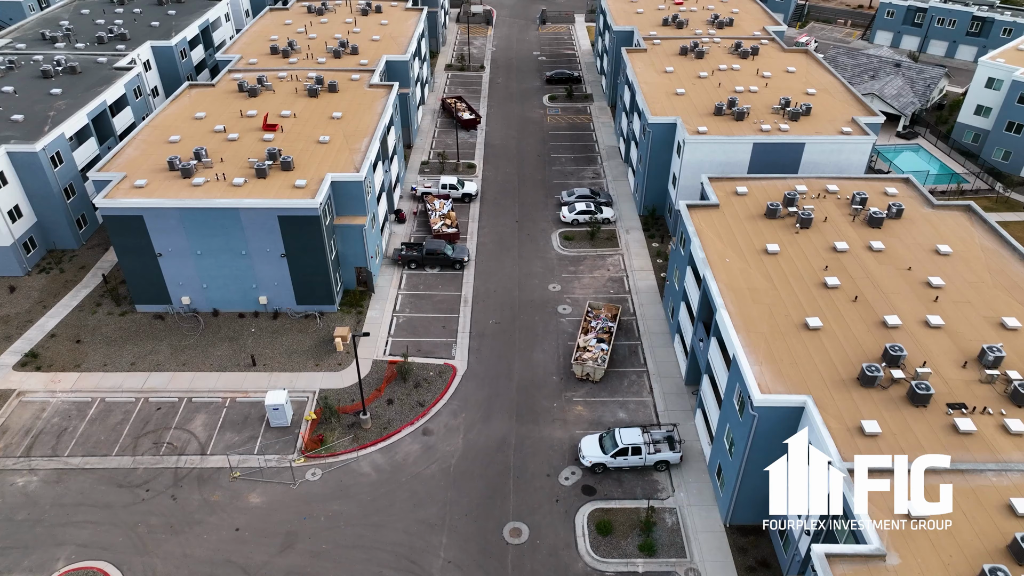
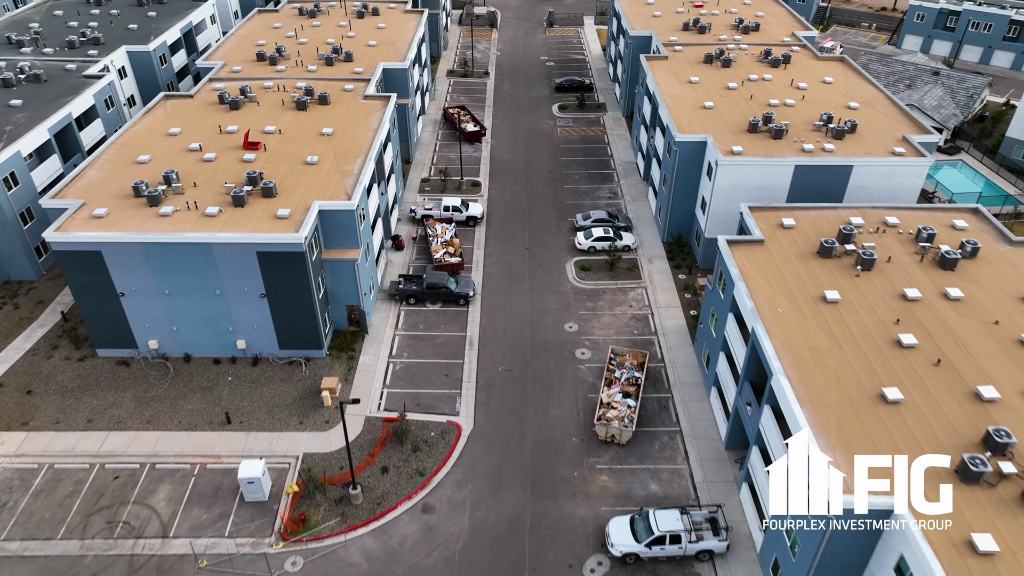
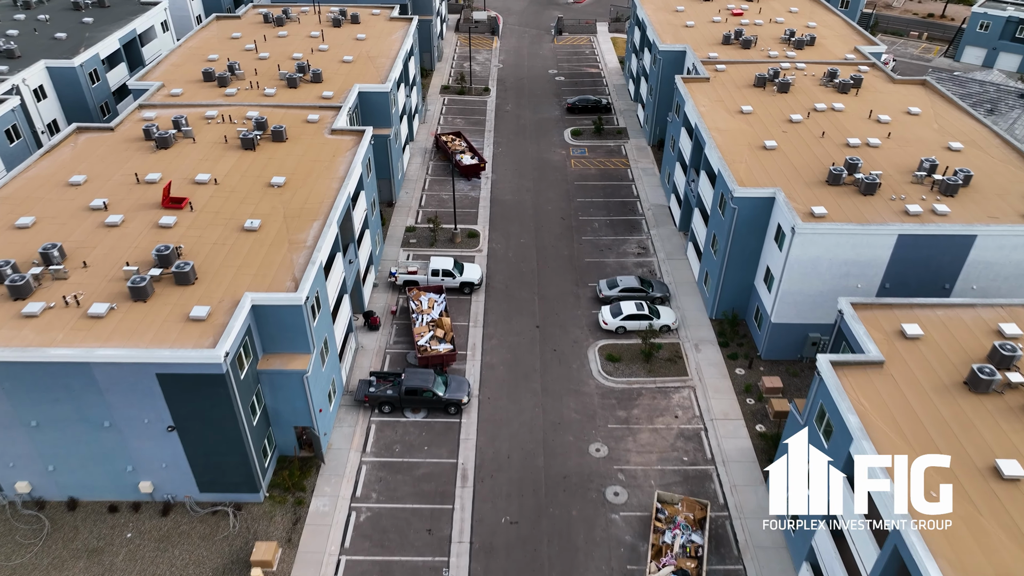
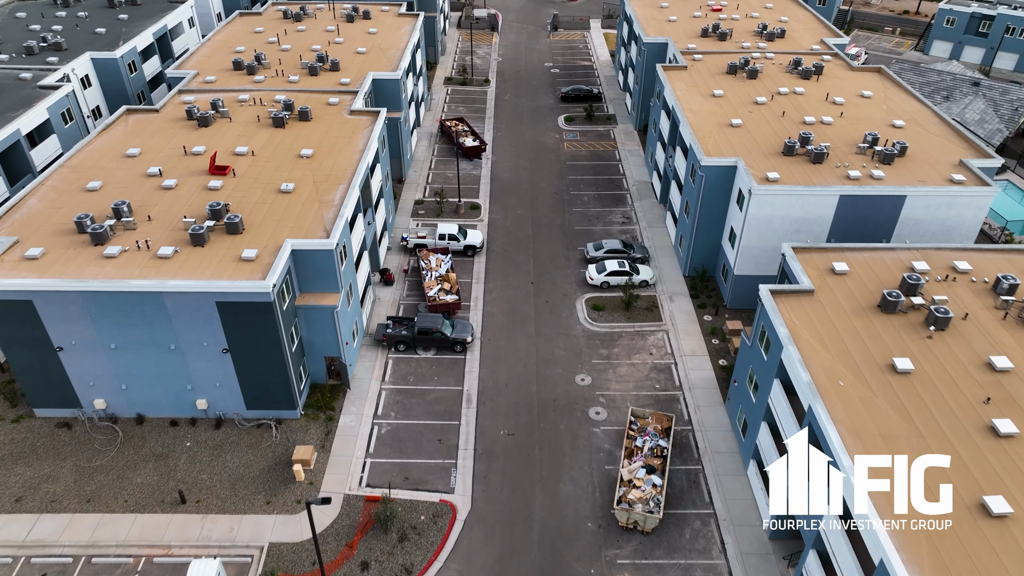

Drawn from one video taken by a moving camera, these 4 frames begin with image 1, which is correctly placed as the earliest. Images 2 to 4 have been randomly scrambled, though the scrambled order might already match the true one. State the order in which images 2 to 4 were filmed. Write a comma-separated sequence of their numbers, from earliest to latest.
2, 4, 3
